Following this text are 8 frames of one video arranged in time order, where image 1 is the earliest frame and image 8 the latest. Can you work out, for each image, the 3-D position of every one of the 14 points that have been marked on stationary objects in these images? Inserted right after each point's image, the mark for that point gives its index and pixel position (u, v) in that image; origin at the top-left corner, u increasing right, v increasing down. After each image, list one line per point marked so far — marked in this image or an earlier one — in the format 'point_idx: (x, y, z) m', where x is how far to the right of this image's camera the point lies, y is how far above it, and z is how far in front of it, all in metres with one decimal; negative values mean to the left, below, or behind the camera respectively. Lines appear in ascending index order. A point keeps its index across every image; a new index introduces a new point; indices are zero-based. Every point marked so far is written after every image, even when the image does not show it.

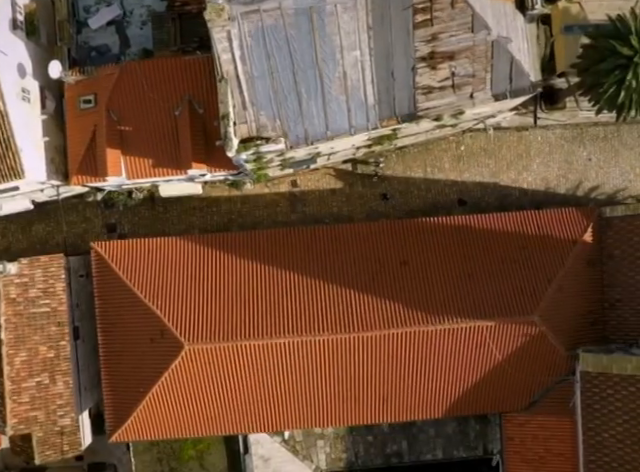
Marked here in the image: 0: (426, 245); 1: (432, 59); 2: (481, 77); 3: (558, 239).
0: (+2.5, -0.2, +19.0) m
1: (+2.4, +3.7, +16.3) m
2: (+3.5, +3.4, +16.6) m
3: (+5.8, -0.1, +19.0) m
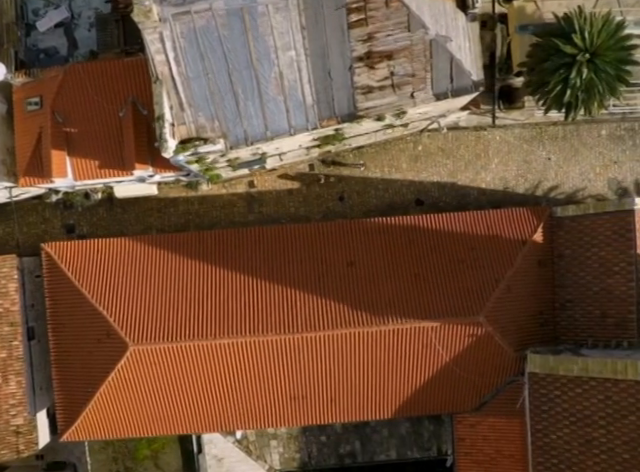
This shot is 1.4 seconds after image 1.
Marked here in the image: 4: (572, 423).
0: (+1.2, -0.2, +19.0) m
1: (+1.0, +3.7, +16.3) m
2: (+2.2, +3.4, +16.6) m
3: (+4.6, -0.1, +18.9) m
4: (+5.8, -4.3, +17.9) m
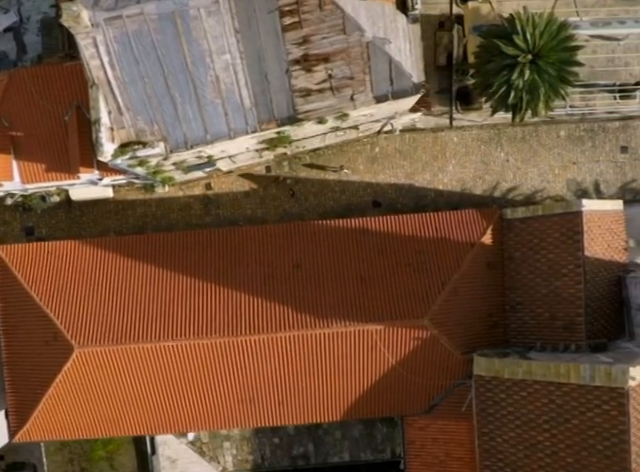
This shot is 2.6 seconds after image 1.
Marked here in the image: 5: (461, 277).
0: (0.0, -0.3, +19.0) m
1: (-0.3, +3.7, +16.3) m
2: (+0.9, +3.4, +16.6) m
3: (+3.3, -0.2, +18.8) m
4: (+4.5, -4.4, +17.8) m
5: (+3.4, -1.0, +18.5) m
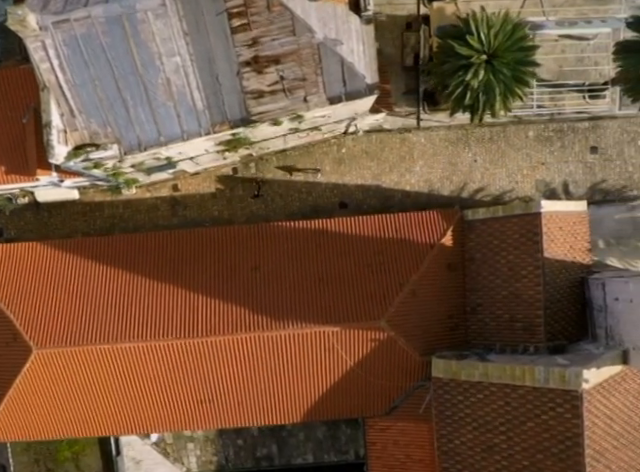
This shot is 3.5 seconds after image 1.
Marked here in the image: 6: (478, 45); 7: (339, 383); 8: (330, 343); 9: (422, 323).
0: (-1.0, -0.3, +19.0) m
1: (-1.3, +3.6, +16.3) m
2: (-0.2, +3.3, +16.5) m
3: (+2.3, -0.2, +18.8) m
4: (+3.5, -4.4, +17.7) m
5: (+2.4, -1.0, +18.4) m
6: (+3.5, +4.2, +17.0) m
7: (+0.4, -3.5, +18.6) m
8: (+0.2, -2.5, +18.0) m
9: (+2.4, -2.1, +18.5) m
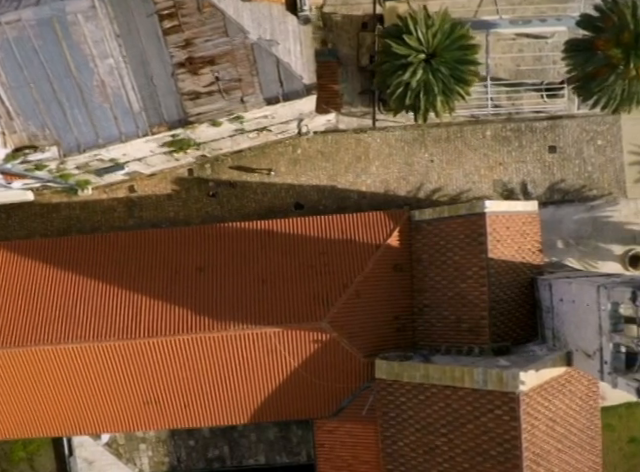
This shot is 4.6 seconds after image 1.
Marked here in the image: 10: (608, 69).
0: (-2.3, -0.3, +19.0) m
1: (-2.7, +3.6, +16.3) m
2: (-1.5, +3.3, +16.5) m
3: (+1.0, -0.2, +18.7) m
4: (+2.2, -4.4, +17.6) m
5: (+1.1, -1.0, +18.3) m
6: (+2.1, +4.2, +16.9) m
7: (-0.9, -3.6, +18.6) m
8: (-1.1, -2.5, +18.0) m
9: (+1.1, -2.1, +18.4) m
10: (+6.8, +3.9, +18.2) m
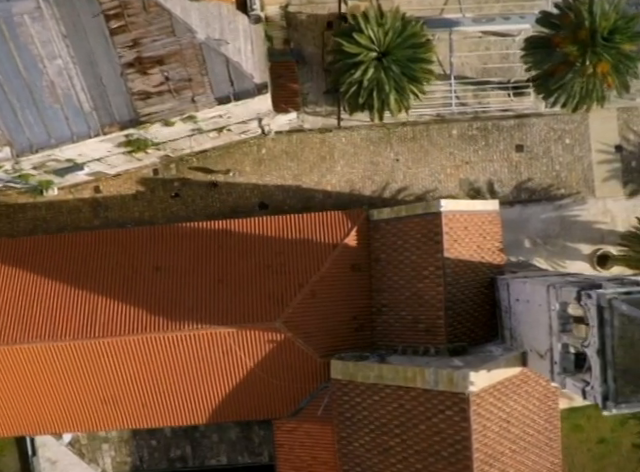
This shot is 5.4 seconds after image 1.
0: (-3.4, -0.3, +19.0) m
1: (-3.8, +3.6, +16.3) m
2: (-2.6, +3.3, +16.5) m
3: (0.0, -0.2, +18.6) m
4: (+1.2, -4.4, +17.5) m
5: (0.0, -1.0, +18.2) m
6: (+1.0, +4.2, +16.8) m
7: (-1.9, -3.6, +18.5) m
8: (-2.1, -2.5, +17.9) m
9: (+0.1, -2.1, +18.3) m
10: (+5.7, +4.0, +18.1) m
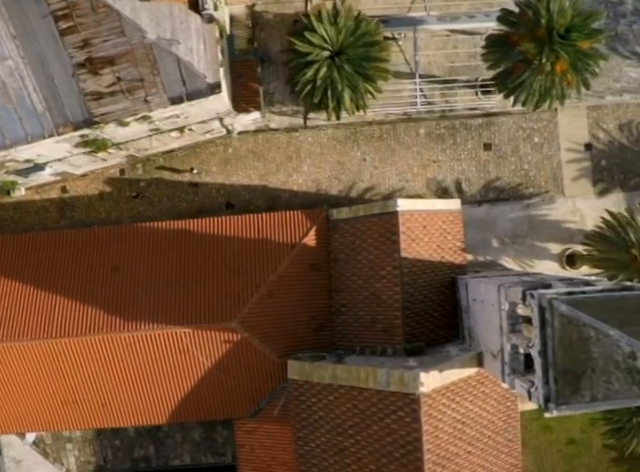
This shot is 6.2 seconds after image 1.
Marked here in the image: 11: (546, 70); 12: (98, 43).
0: (-4.3, -0.3, +19.0) m
1: (-4.8, +3.6, +16.3) m
2: (-3.7, +3.3, +16.5) m
3: (-1.0, -0.2, +18.6) m
4: (+0.2, -4.4, +17.4) m
5: (-1.0, -1.0, +18.2) m
6: (0.0, +4.2, +16.7) m
7: (-2.9, -3.6, +18.5) m
8: (-3.1, -2.5, +17.9) m
9: (-0.9, -2.1, +18.3) m
10: (+4.7, +4.0, +17.9) m
11: (+5.2, +3.8, +17.7) m
12: (-4.6, +4.0, +16.1) m
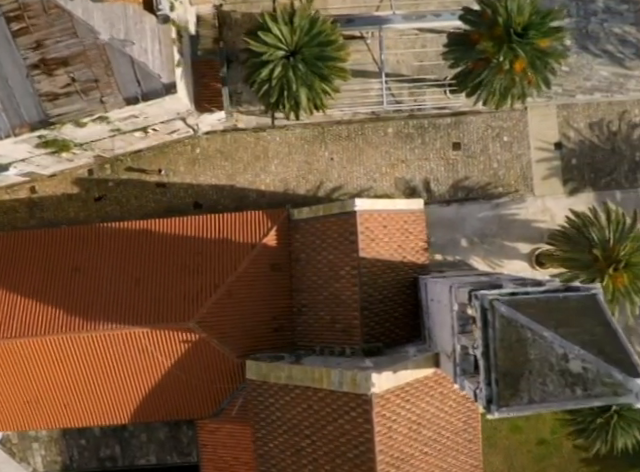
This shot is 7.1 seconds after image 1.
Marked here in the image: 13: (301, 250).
0: (-5.3, -0.3, +19.0) m
1: (-5.8, +3.6, +16.3) m
2: (-4.6, +3.3, +16.5) m
3: (-2.0, -0.2, +18.6) m
4: (-0.8, -4.4, +17.4) m
5: (-1.9, -1.0, +18.2) m
6: (-1.0, +4.2, +16.7) m
7: (-3.8, -3.6, +18.5) m
8: (-4.1, -2.5, +17.9) m
9: (-1.9, -2.1, +18.2) m
10: (+3.8, +4.0, +17.8) m
11: (+4.2, +3.8, +17.6) m
12: (-5.6, +4.0, +16.1) m
13: (-0.4, -0.3, +18.7) m
